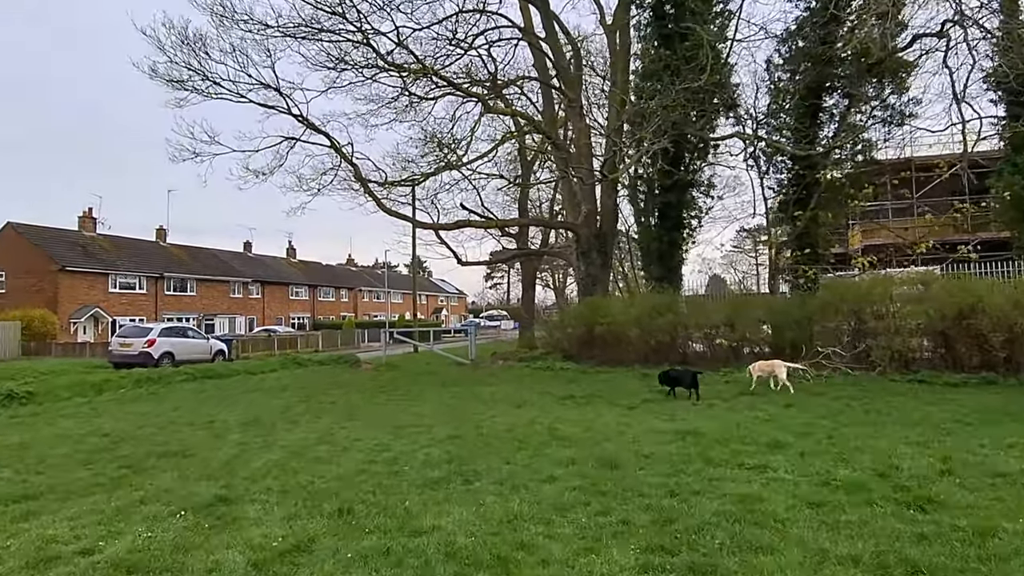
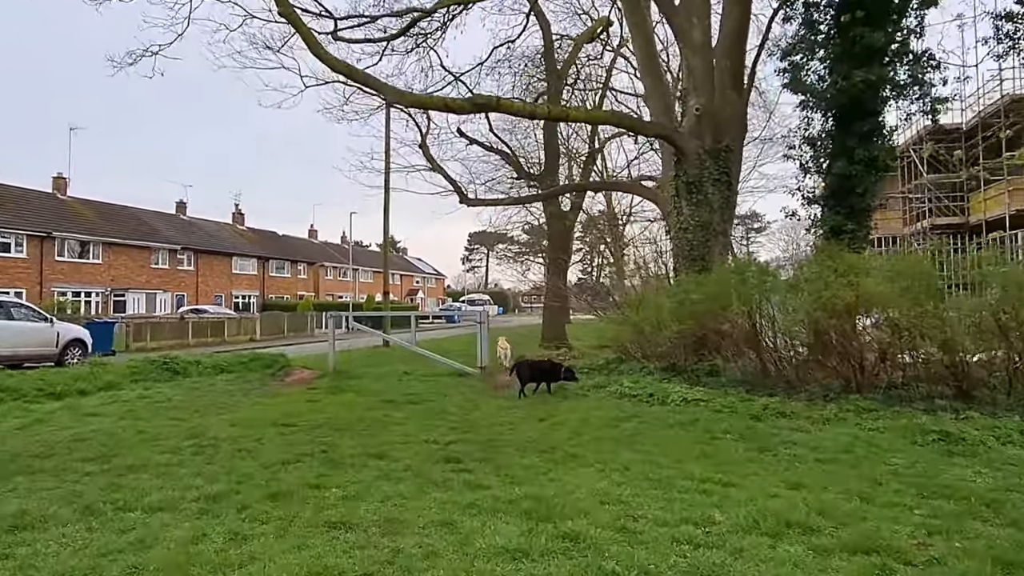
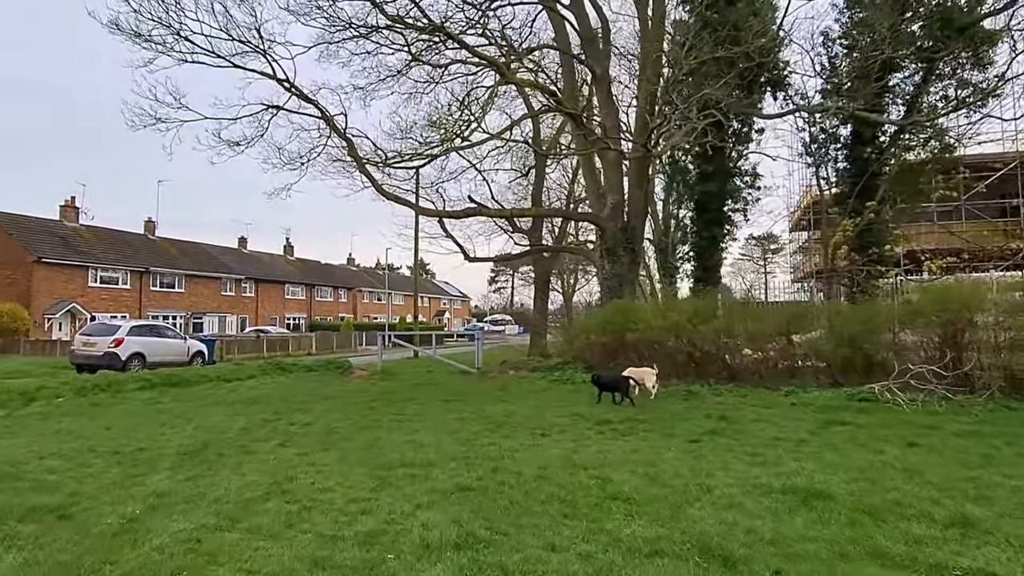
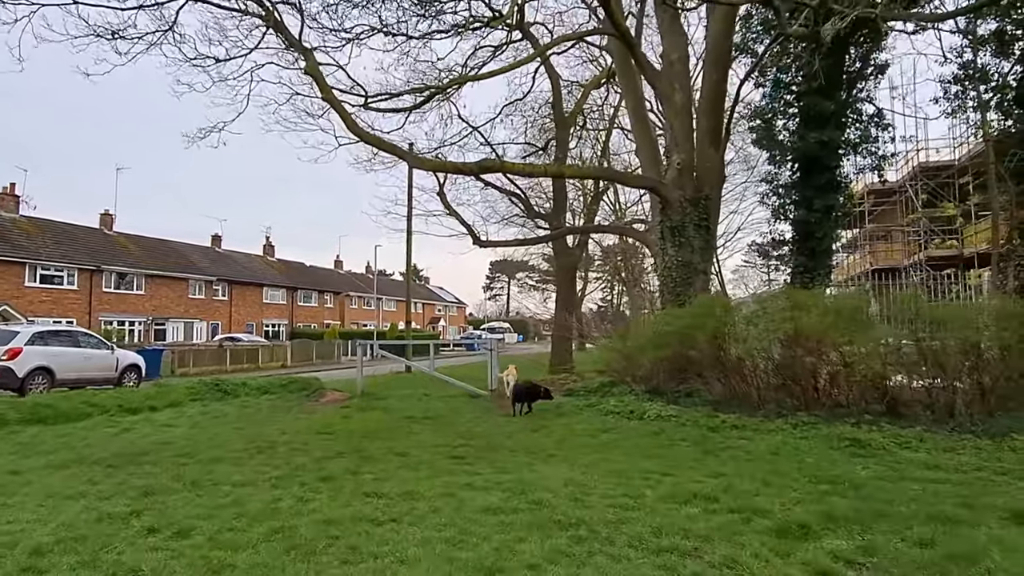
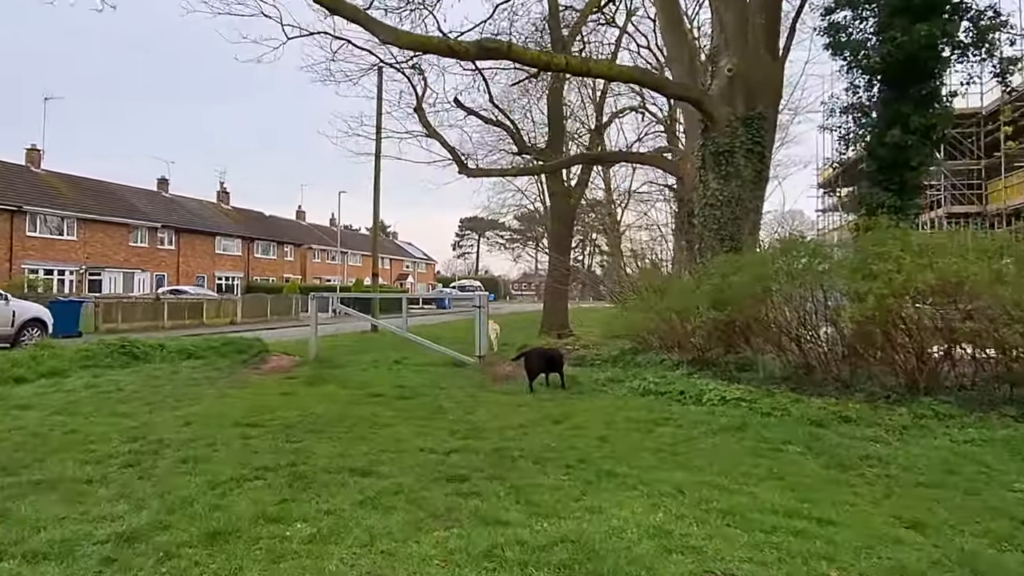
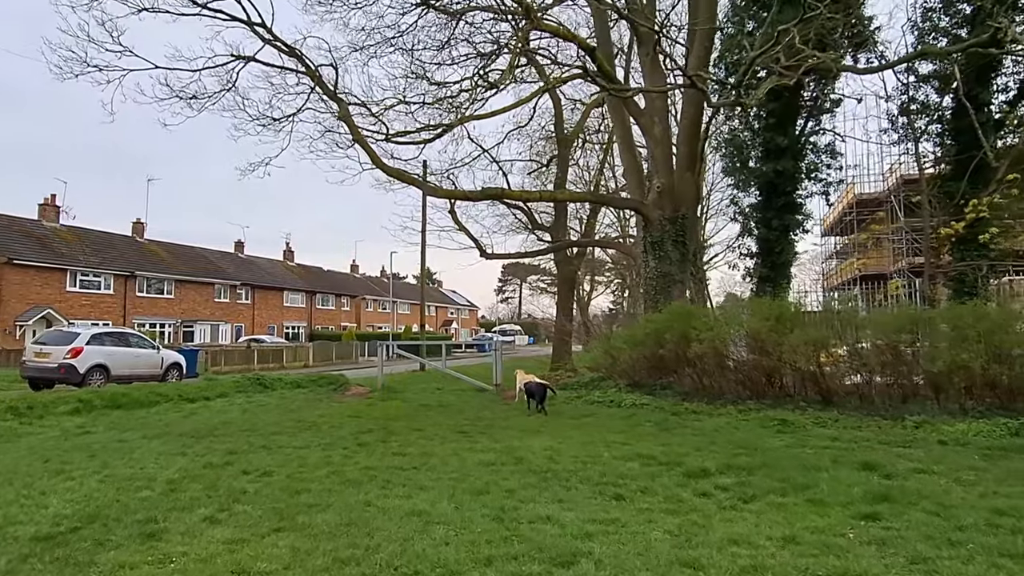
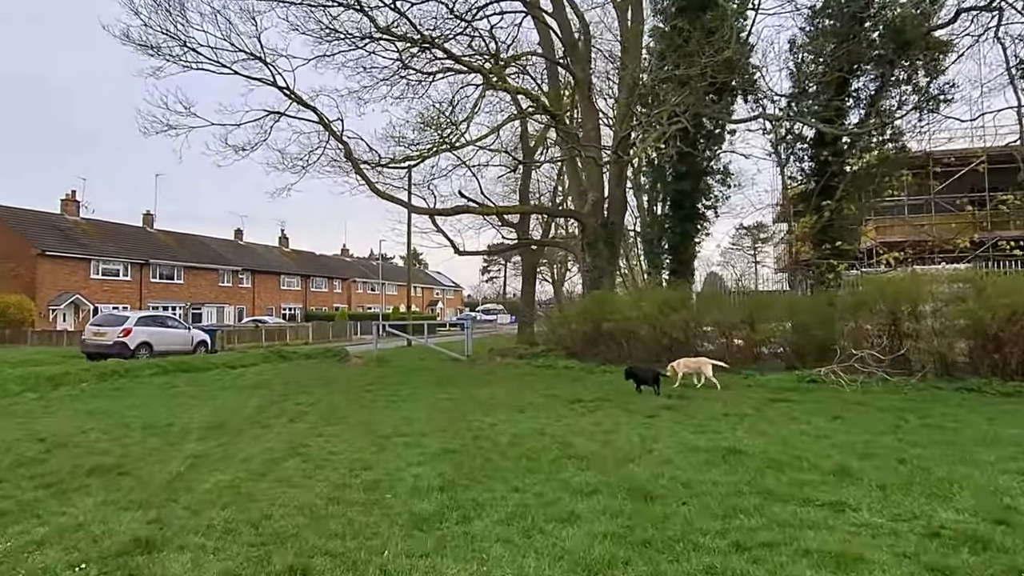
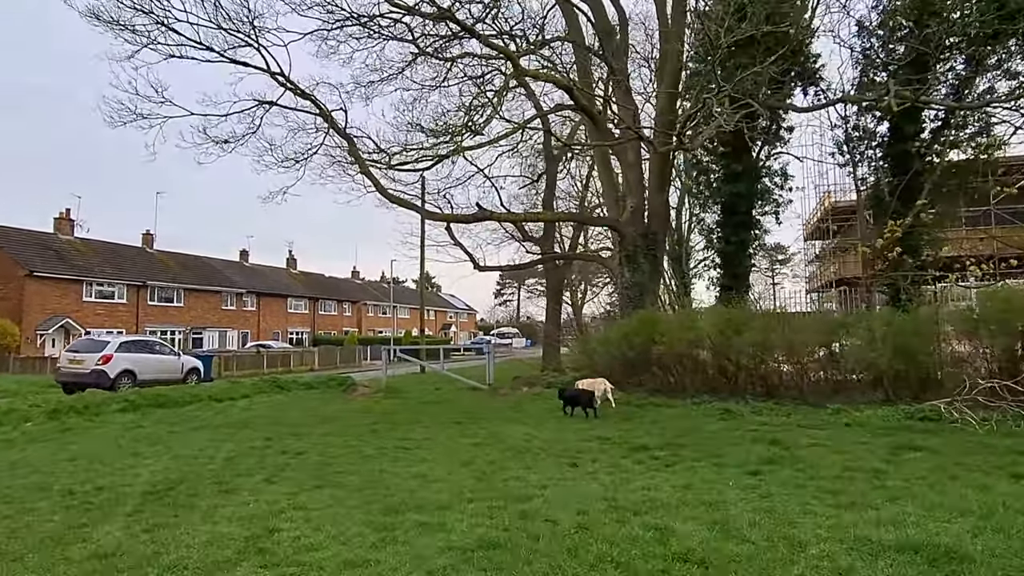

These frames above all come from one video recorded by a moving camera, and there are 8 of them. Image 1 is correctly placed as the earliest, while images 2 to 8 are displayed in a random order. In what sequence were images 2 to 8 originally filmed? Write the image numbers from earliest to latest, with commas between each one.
7, 3, 8, 6, 4, 2, 5
